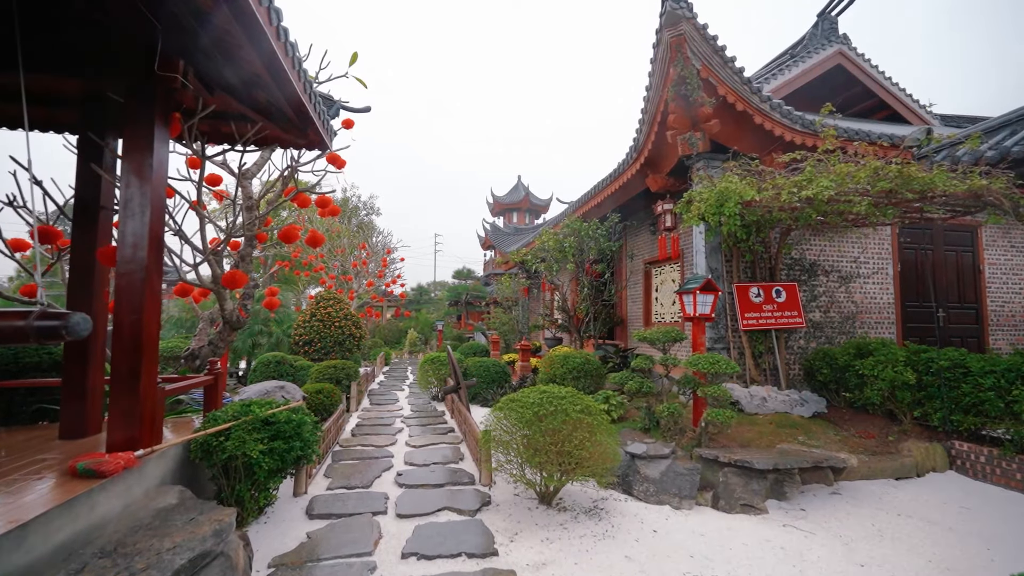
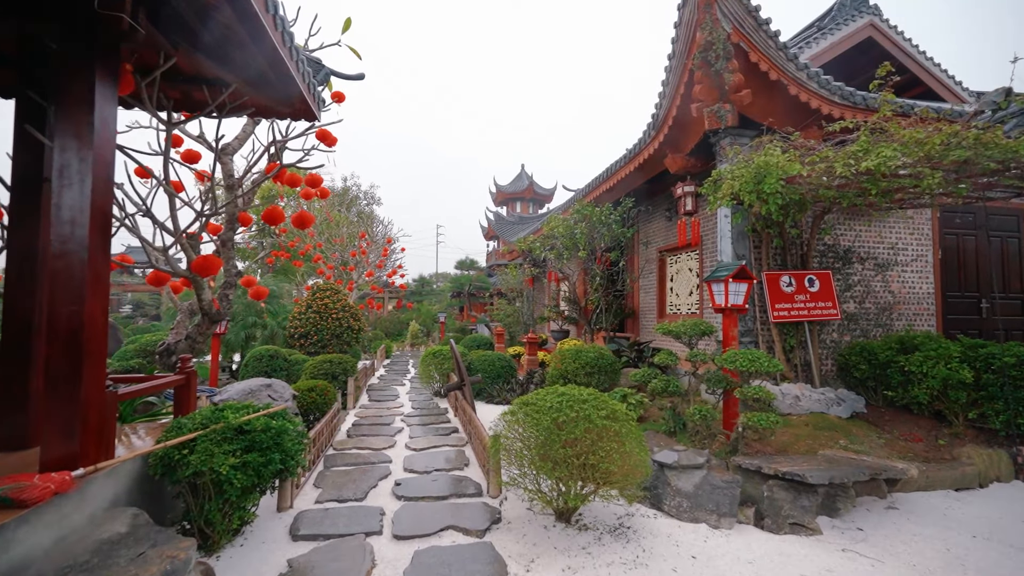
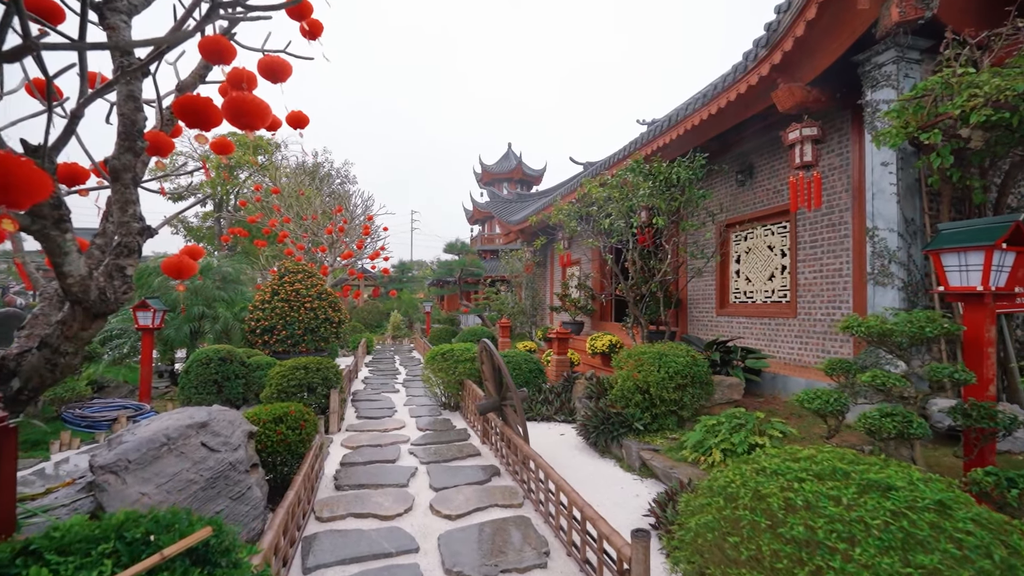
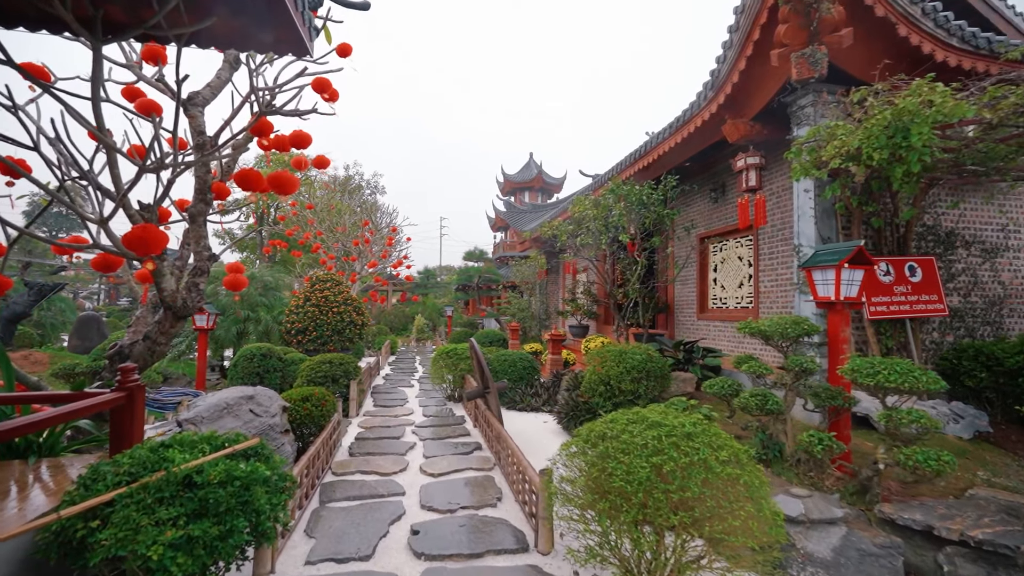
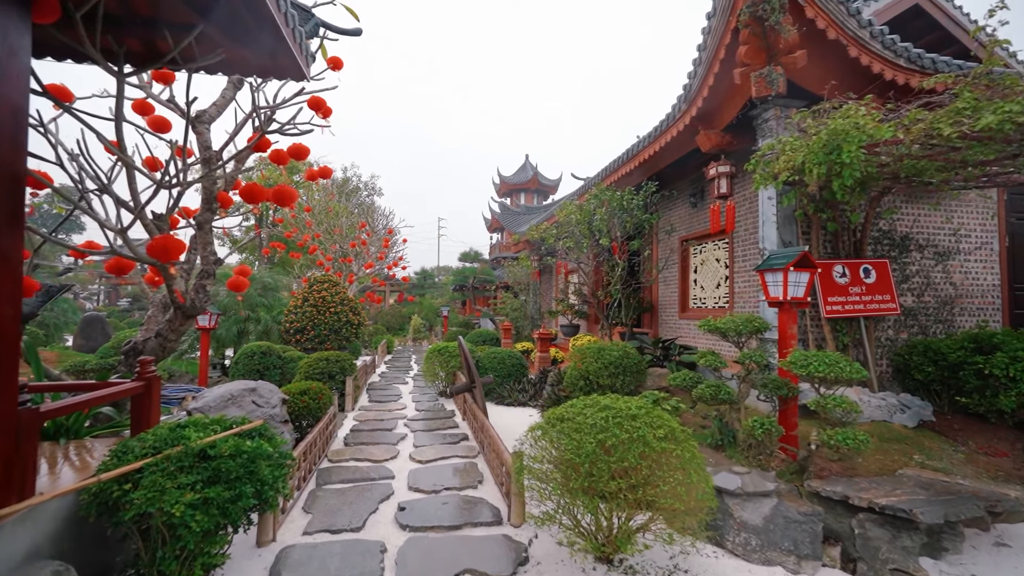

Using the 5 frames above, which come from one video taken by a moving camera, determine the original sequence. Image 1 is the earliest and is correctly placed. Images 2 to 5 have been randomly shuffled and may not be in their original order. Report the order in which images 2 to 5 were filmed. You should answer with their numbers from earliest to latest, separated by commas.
2, 5, 4, 3
